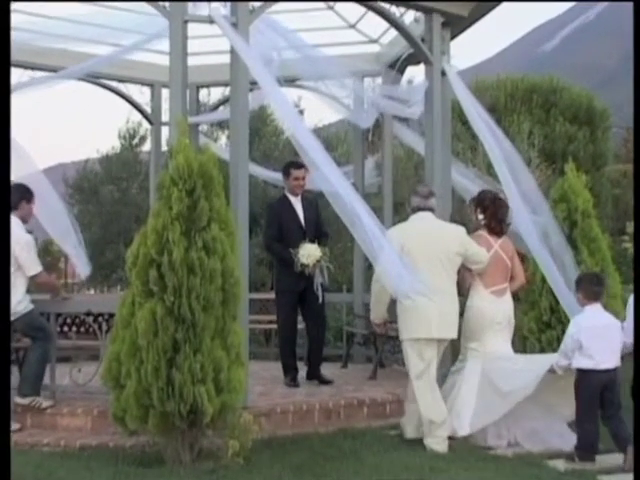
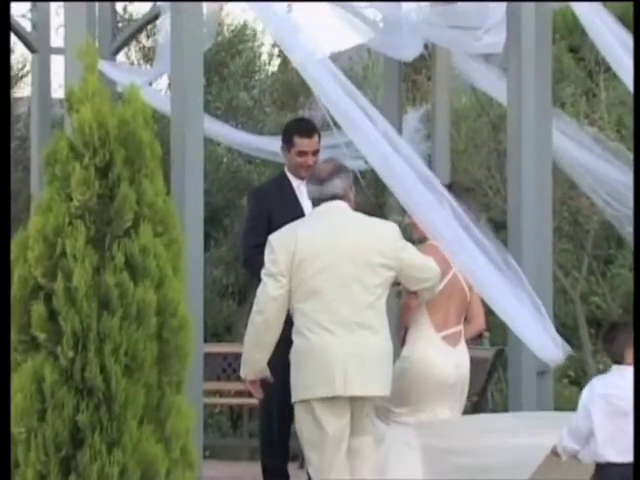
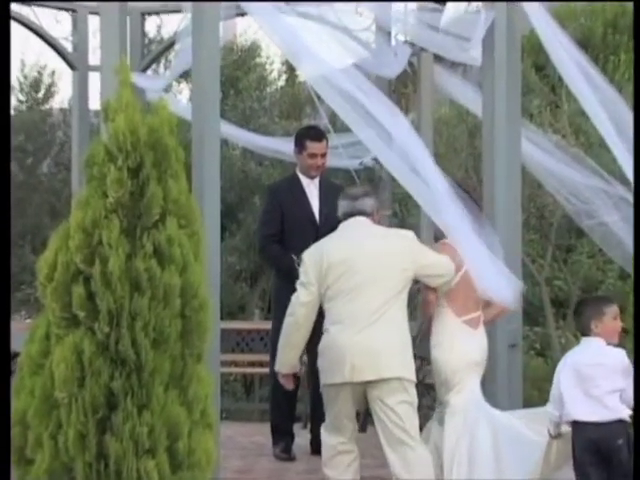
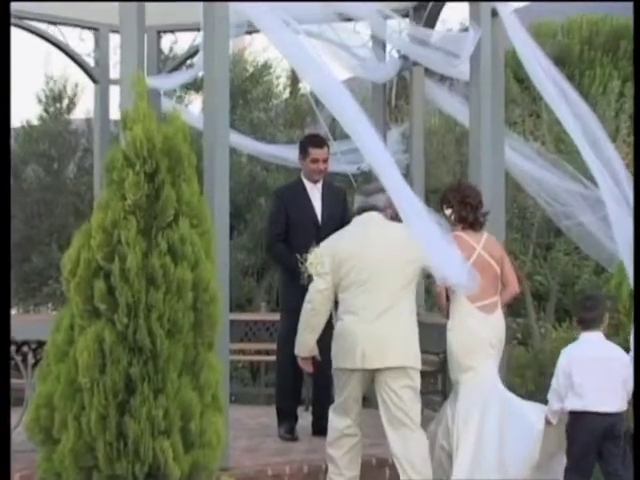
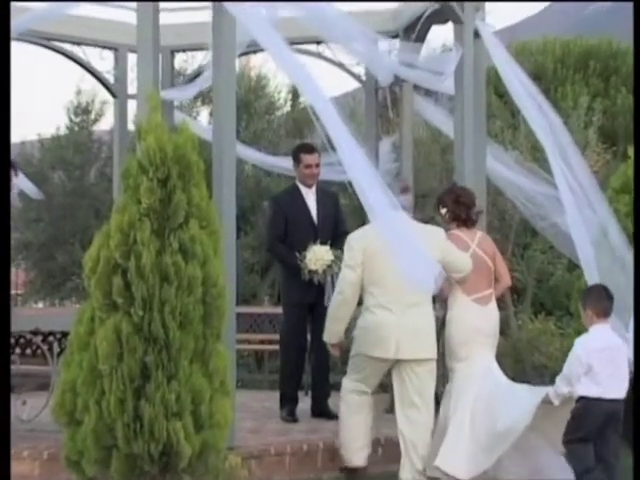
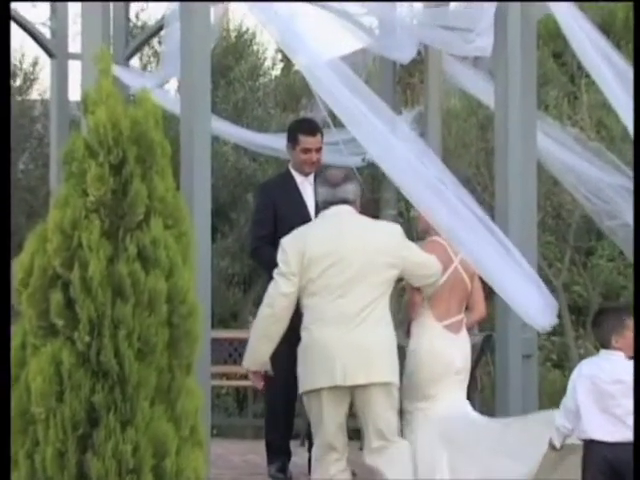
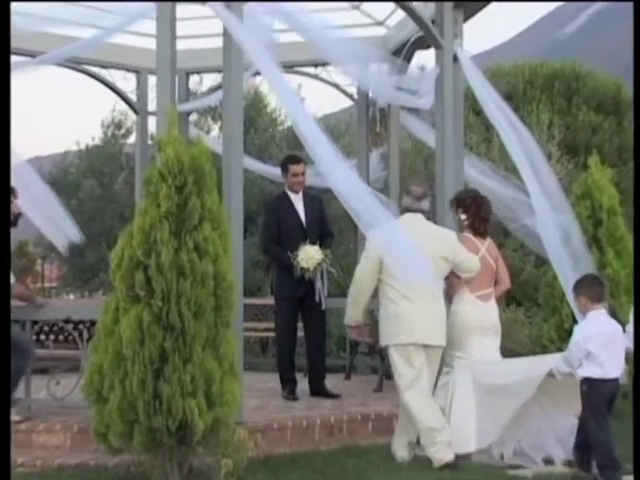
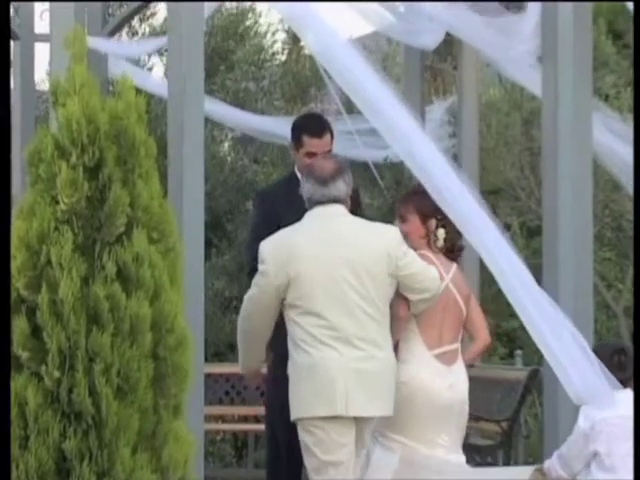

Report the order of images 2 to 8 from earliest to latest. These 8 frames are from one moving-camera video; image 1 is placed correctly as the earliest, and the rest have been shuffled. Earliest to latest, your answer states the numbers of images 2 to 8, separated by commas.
7, 5, 4, 3, 6, 2, 8
